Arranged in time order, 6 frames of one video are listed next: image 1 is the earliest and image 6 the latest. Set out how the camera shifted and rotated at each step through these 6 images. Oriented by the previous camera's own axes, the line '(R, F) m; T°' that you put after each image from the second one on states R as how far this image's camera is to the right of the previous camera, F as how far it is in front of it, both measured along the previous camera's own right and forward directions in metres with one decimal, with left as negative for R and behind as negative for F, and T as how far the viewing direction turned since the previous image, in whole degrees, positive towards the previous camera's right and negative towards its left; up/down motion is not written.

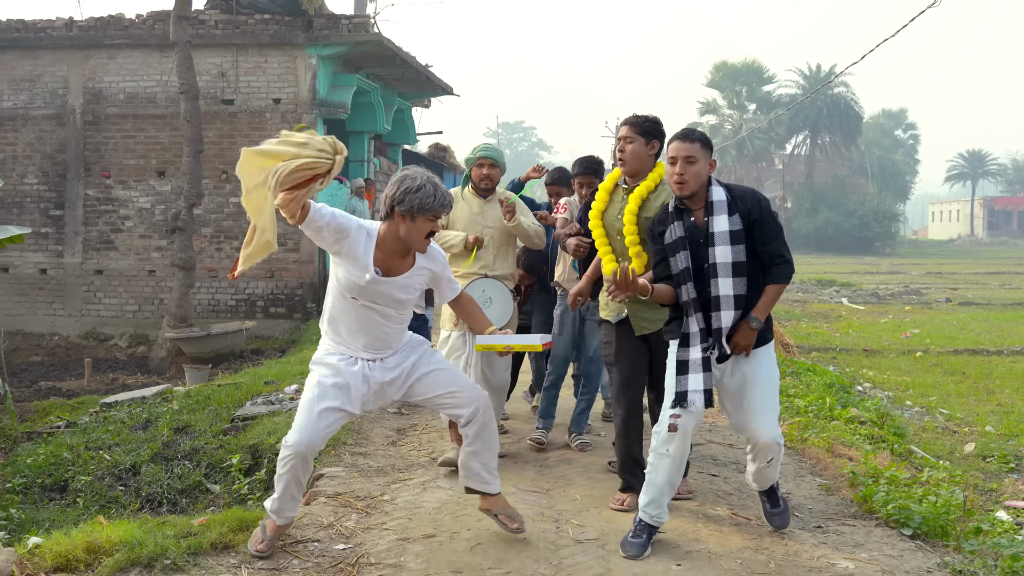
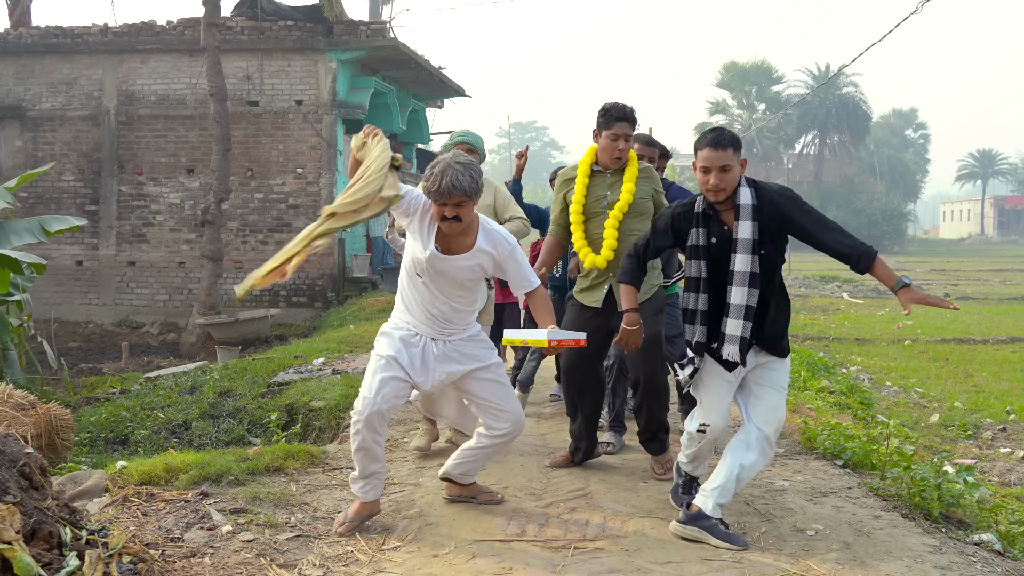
(+0.1, -0.8) m; -1°
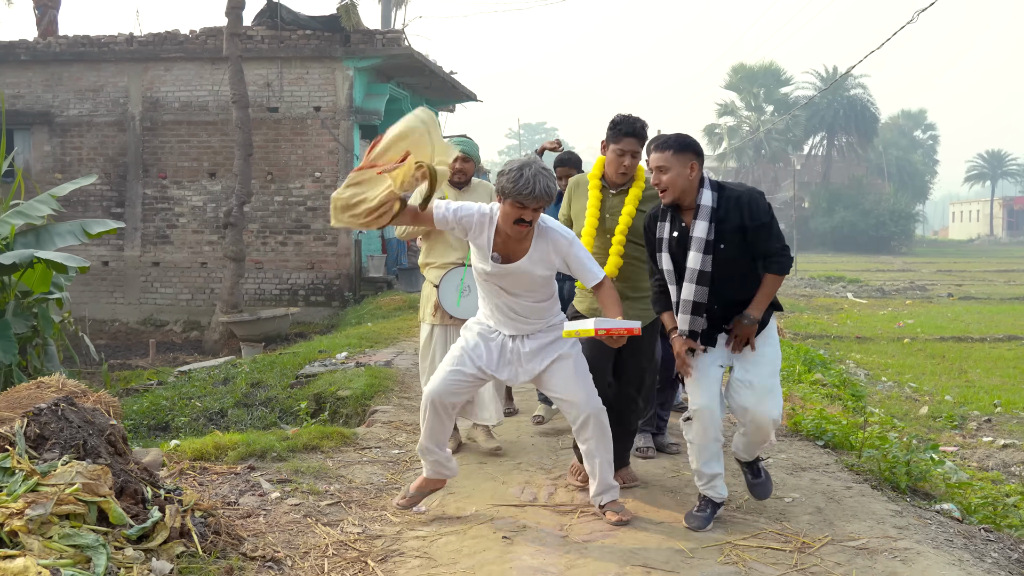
(0.0, -0.5) m; -1°
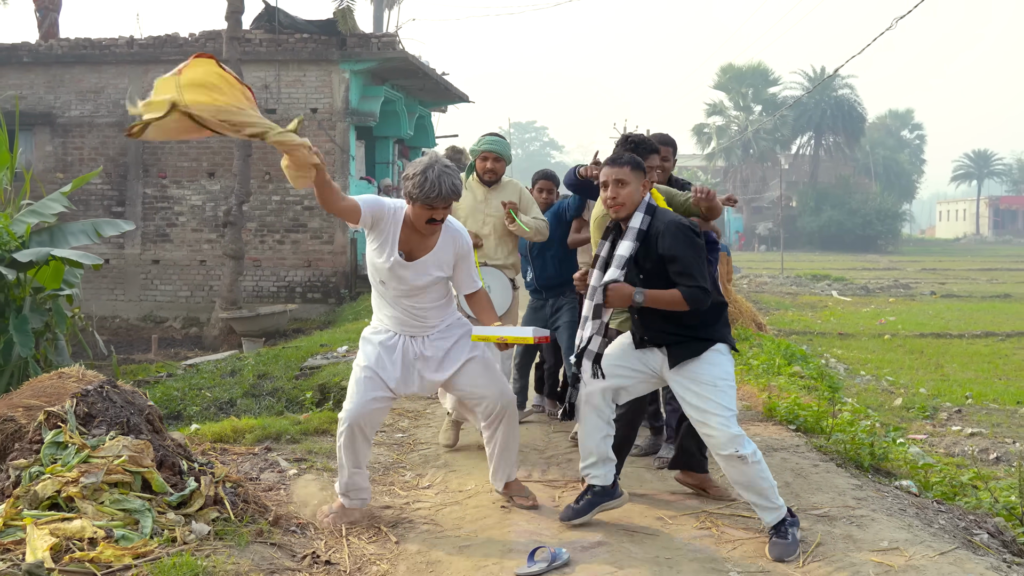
(0.0, -0.4) m; +1°
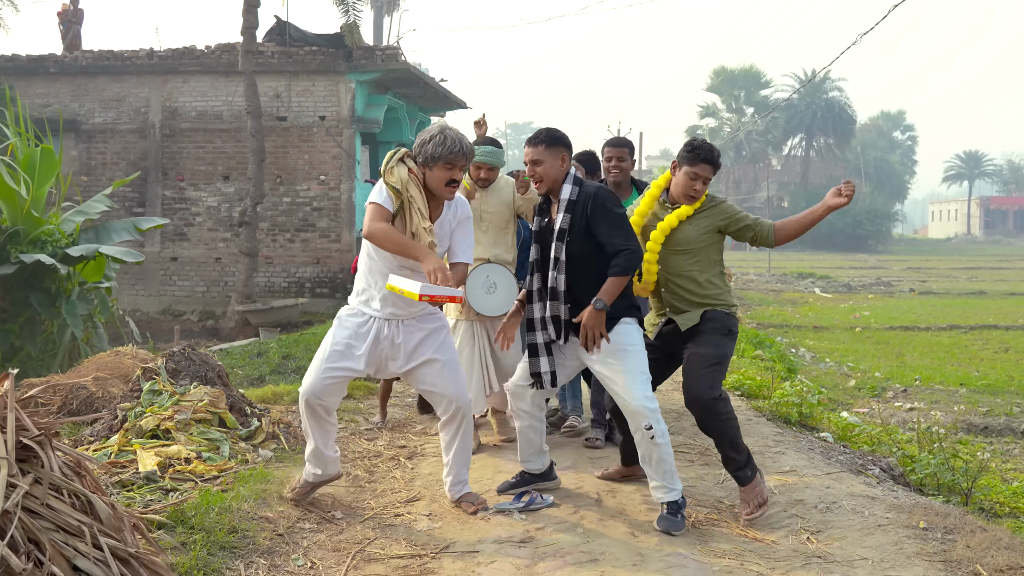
(0.0, -1.1) m; 0°
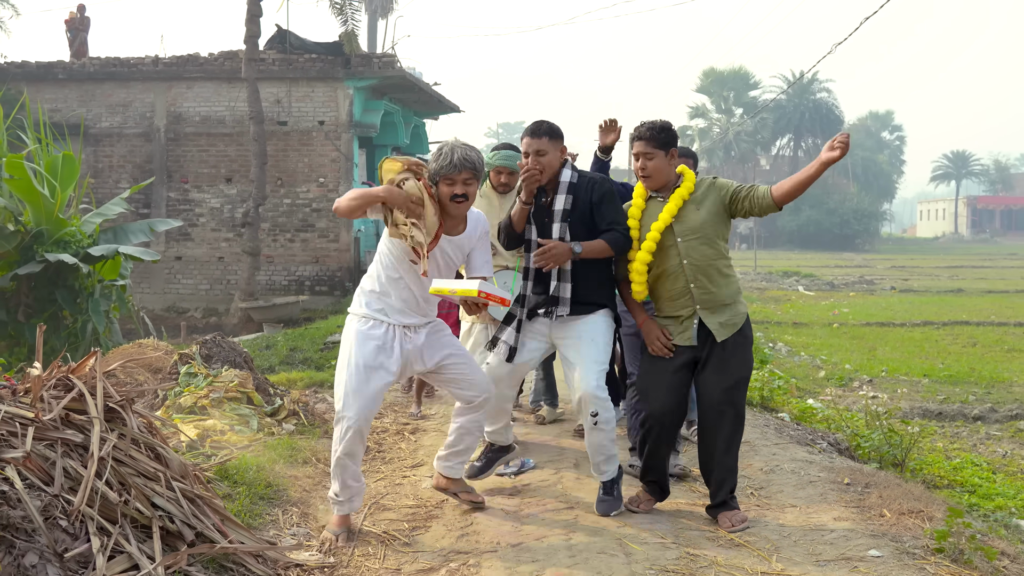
(0.0, -0.7) m; +1°
